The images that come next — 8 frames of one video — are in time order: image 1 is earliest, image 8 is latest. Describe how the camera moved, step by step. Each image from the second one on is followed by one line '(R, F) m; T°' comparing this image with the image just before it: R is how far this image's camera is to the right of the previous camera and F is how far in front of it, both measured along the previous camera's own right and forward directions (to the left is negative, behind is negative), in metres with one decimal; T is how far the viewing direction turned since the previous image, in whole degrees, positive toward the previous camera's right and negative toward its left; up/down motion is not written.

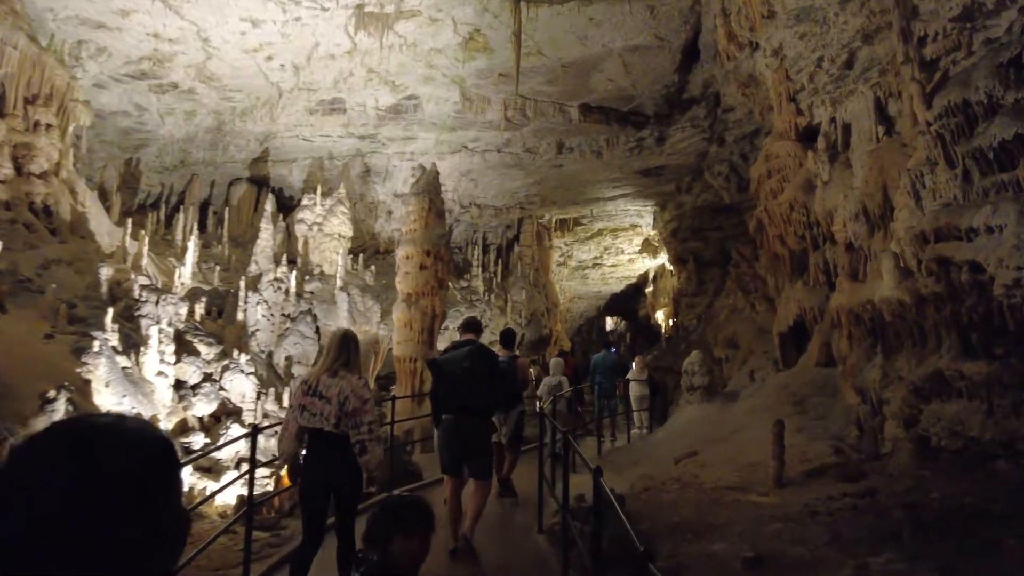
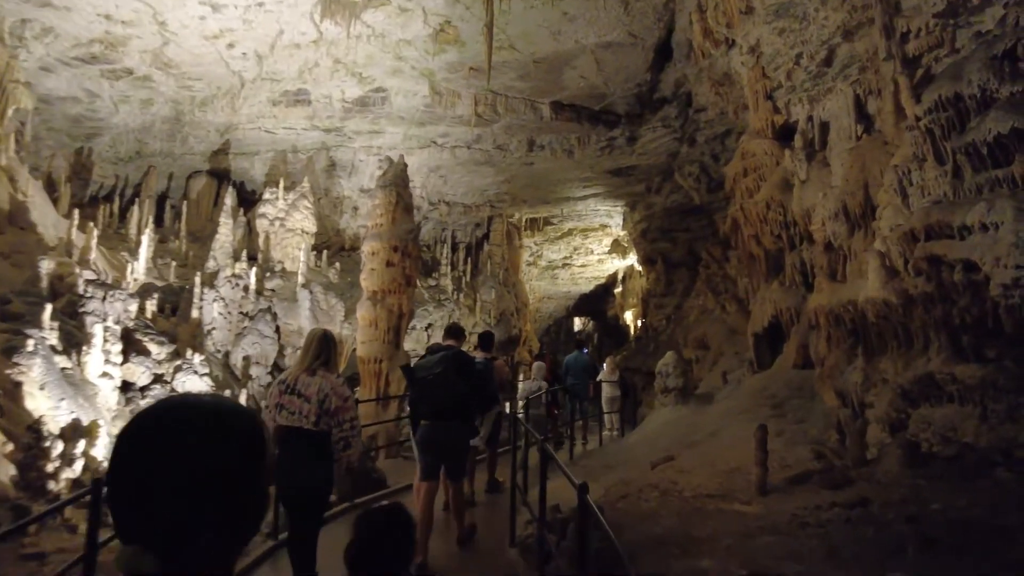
(0.0, +0.3) m; +3°
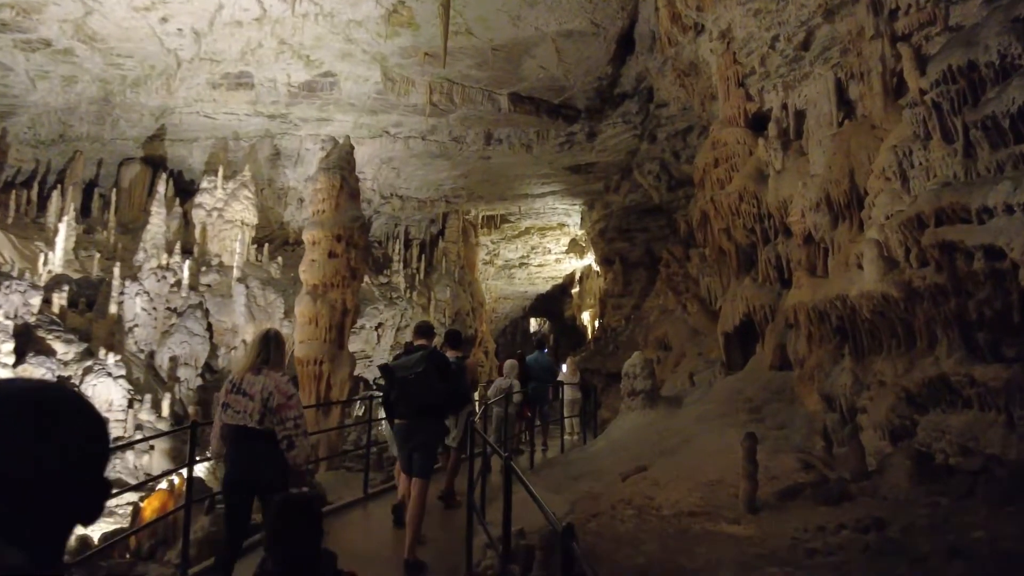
(0.0, +0.7) m; +4°
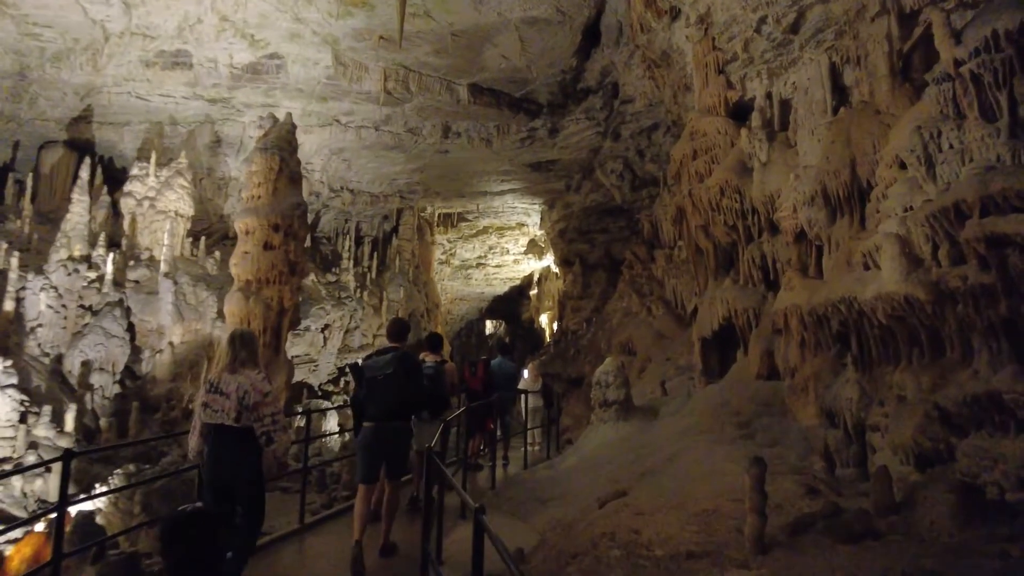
(-0.1, +0.8) m; +4°
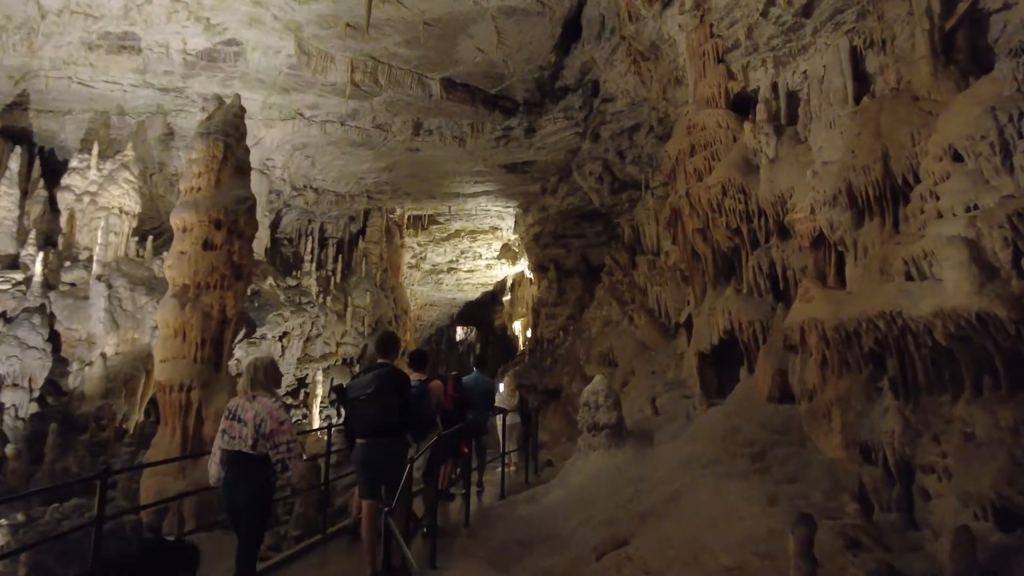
(-0.1, +0.8) m; +3°
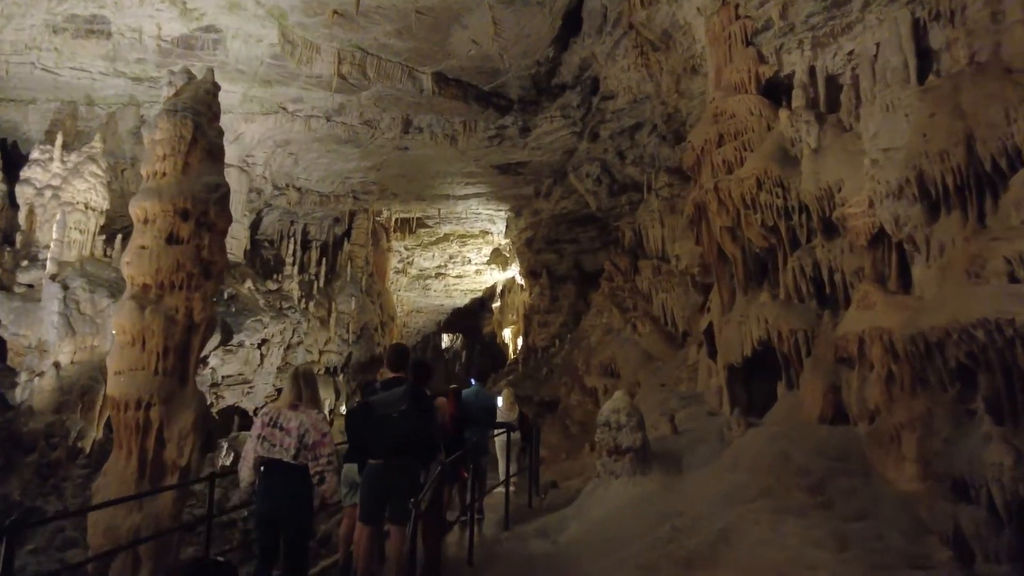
(-0.2, +0.7) m; +1°
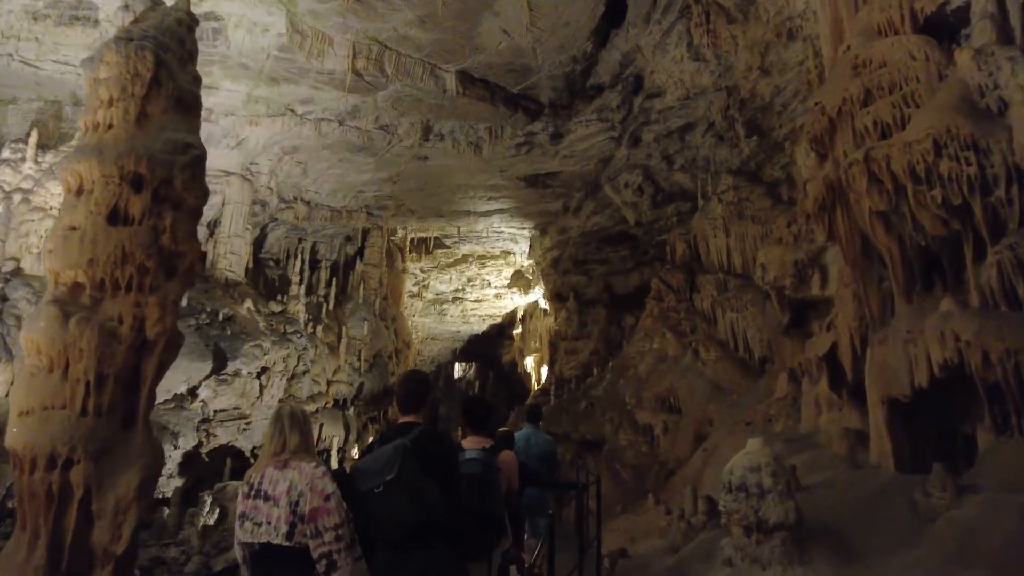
(-0.5, +1.6) m; -1°
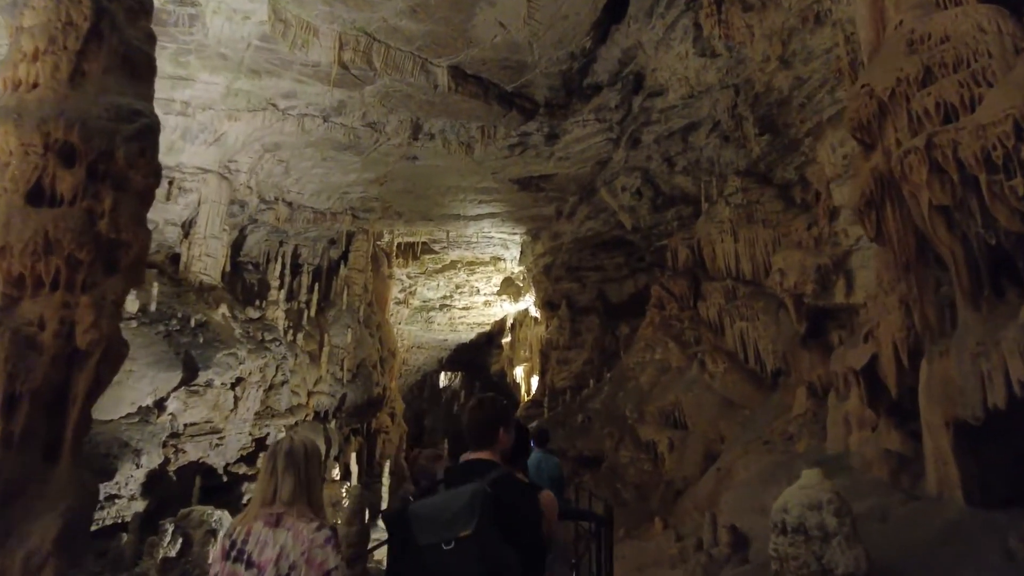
(-0.1, +0.6) m; +1°
